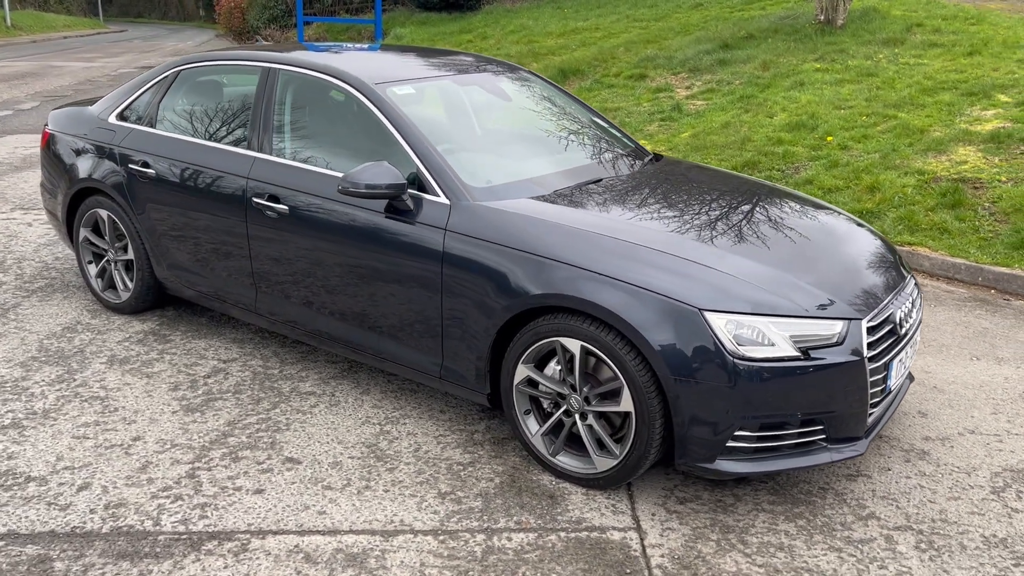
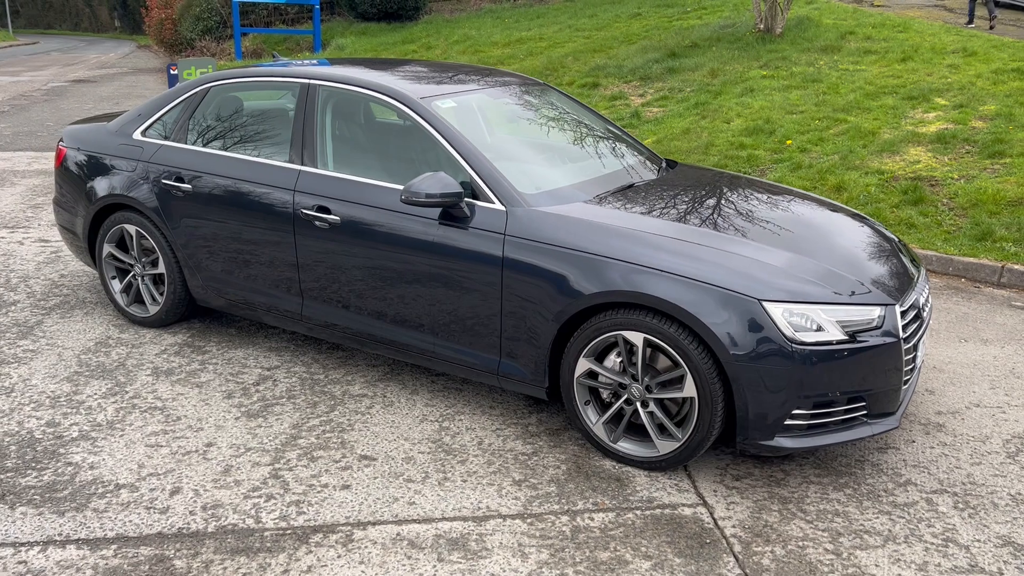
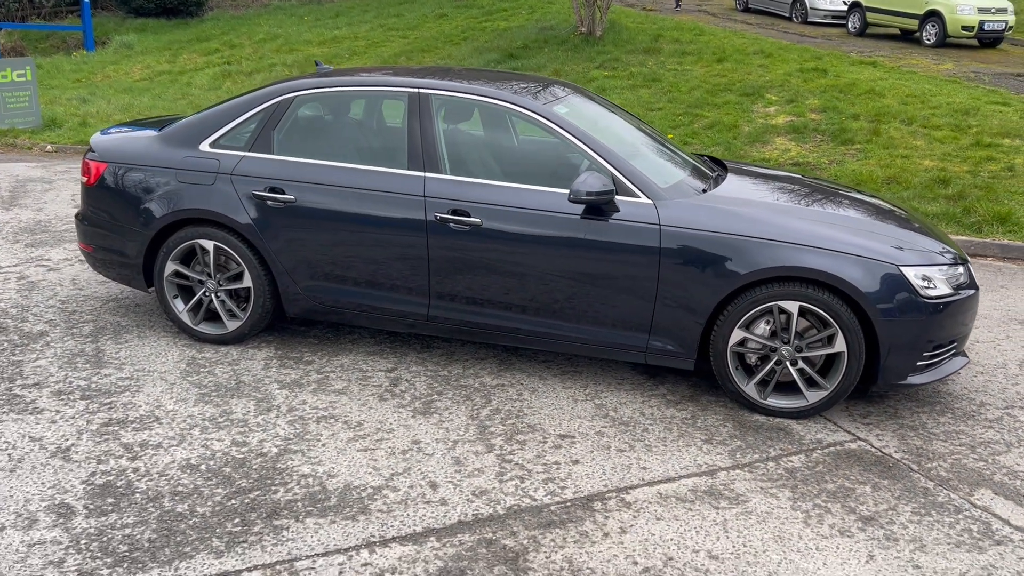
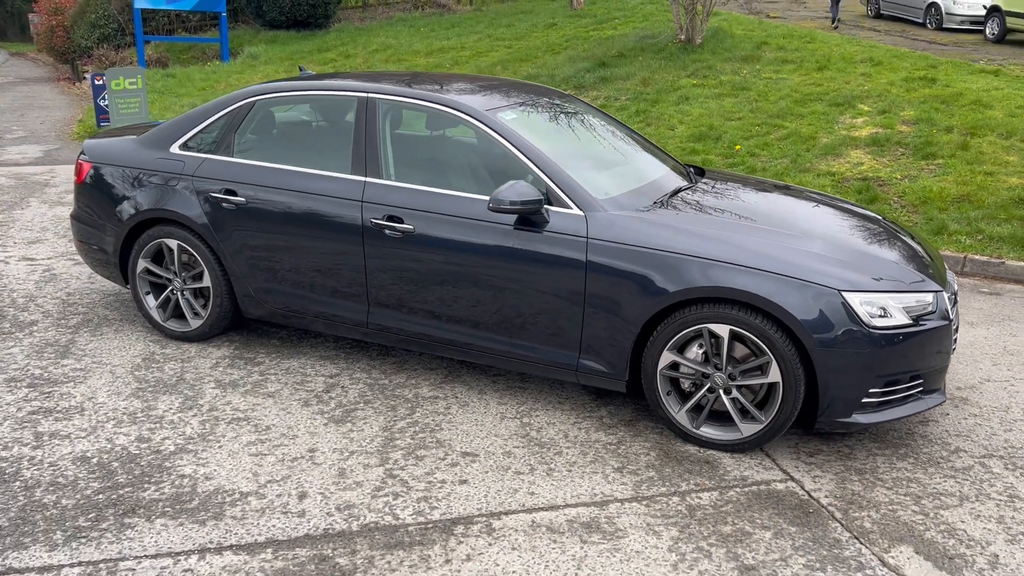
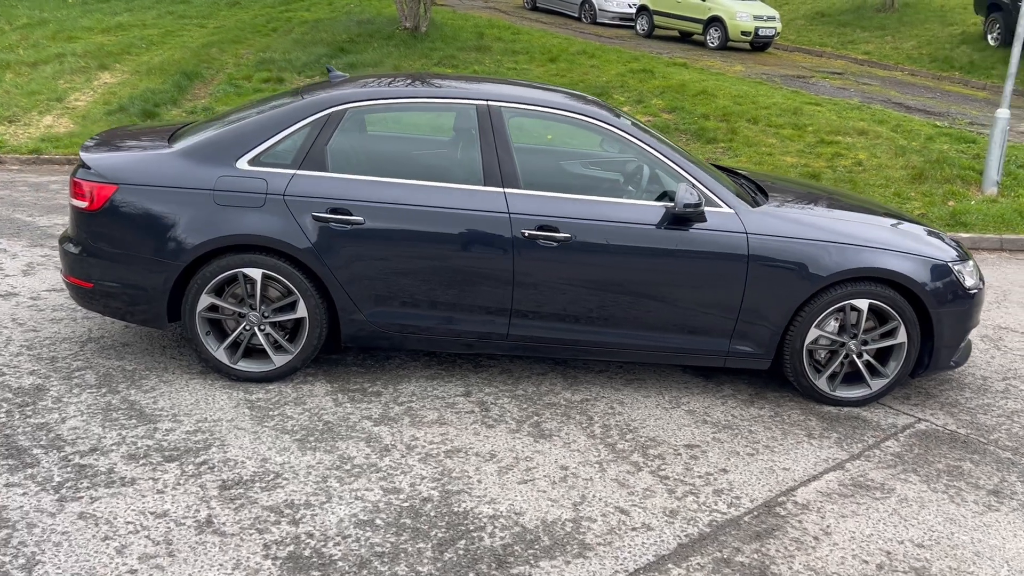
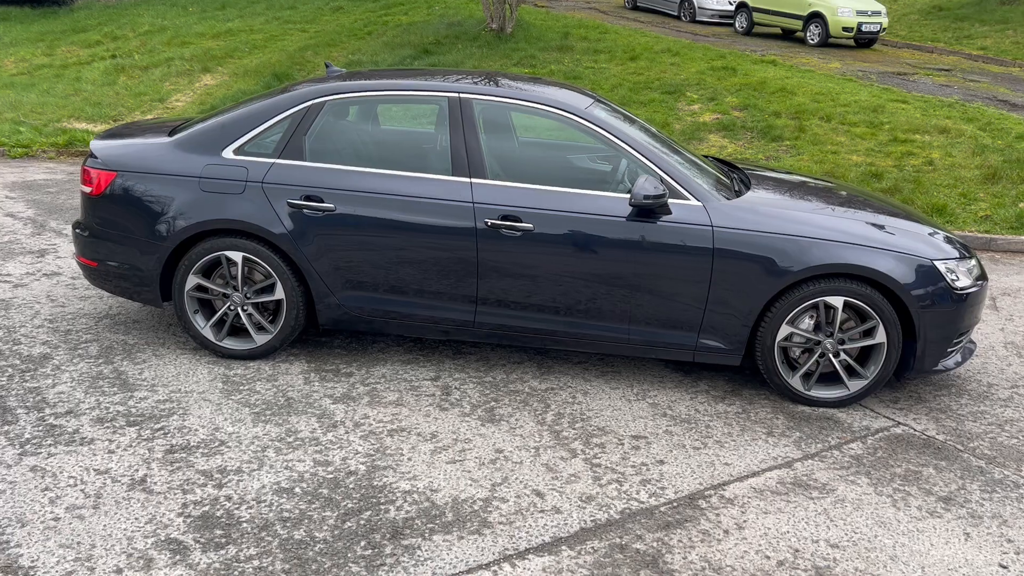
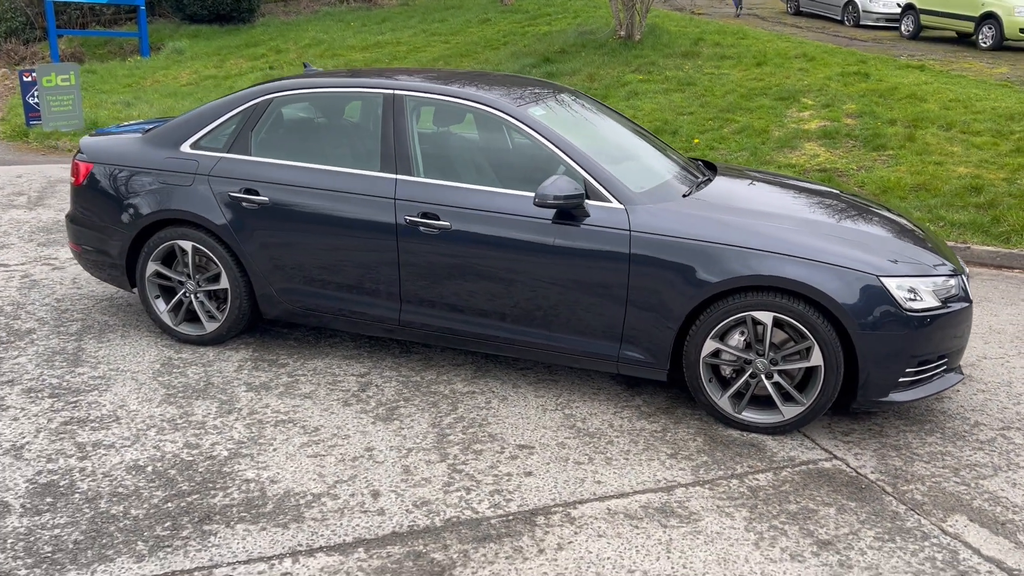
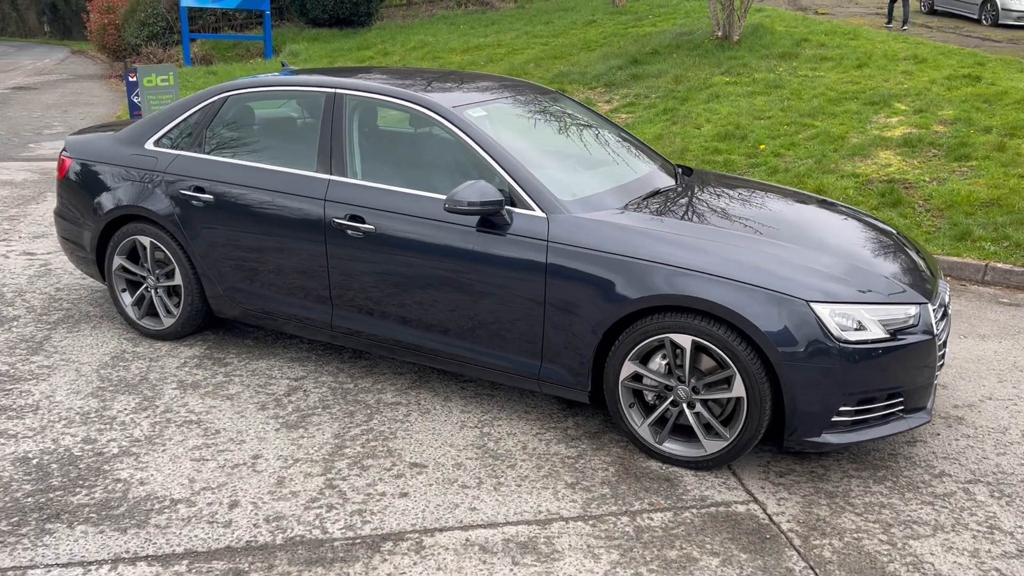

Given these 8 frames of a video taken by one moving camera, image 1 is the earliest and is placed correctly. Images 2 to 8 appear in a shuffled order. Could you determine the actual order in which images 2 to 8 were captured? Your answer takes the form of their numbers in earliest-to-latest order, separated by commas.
2, 8, 4, 7, 3, 6, 5
